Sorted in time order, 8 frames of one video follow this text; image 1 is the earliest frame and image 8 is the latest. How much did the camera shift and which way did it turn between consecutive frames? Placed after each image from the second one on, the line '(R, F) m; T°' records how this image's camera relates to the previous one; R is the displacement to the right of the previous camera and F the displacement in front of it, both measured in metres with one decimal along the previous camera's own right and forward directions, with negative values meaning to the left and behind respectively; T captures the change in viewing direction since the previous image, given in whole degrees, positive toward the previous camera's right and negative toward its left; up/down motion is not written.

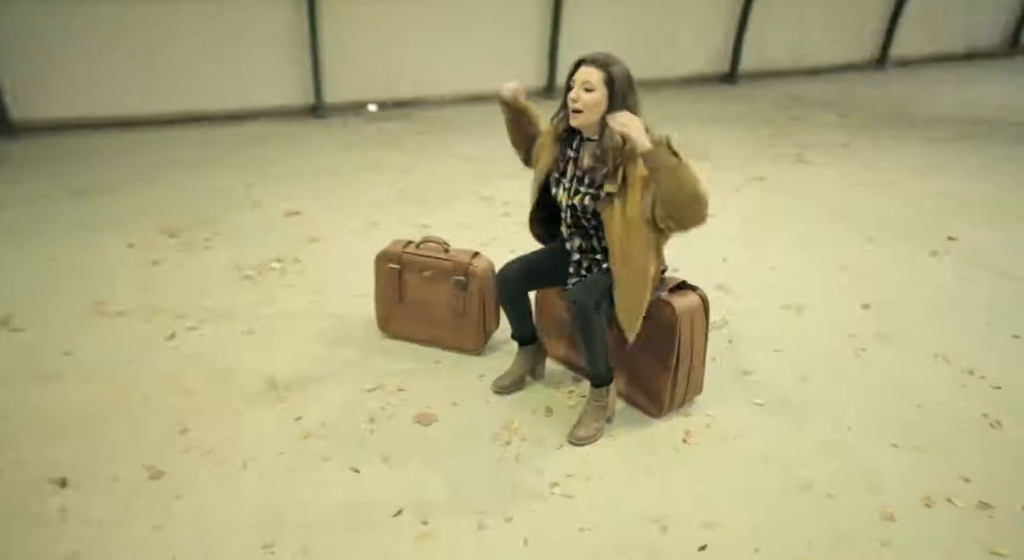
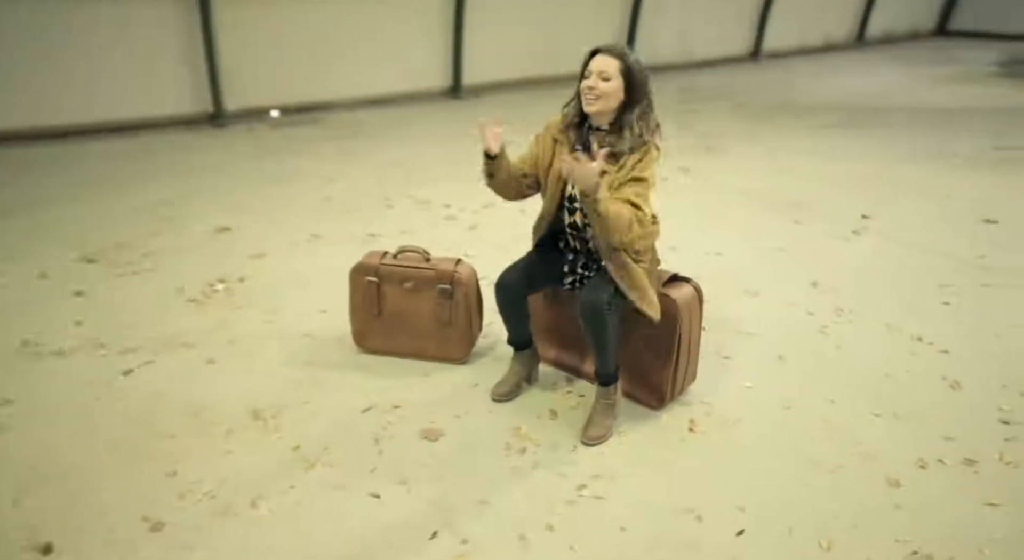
(-0.3, 0.0) m; +9°
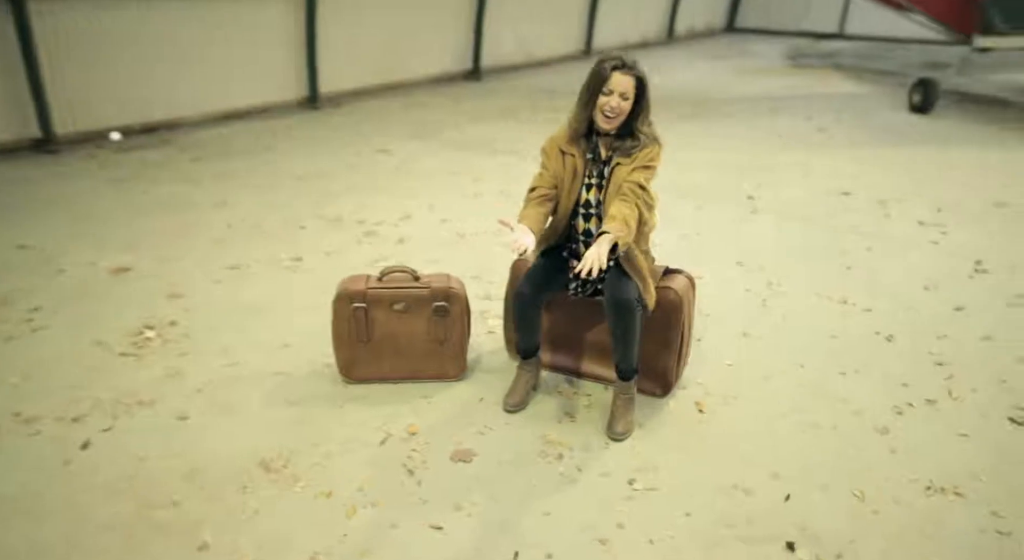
(-0.4, +0.1) m; +14°
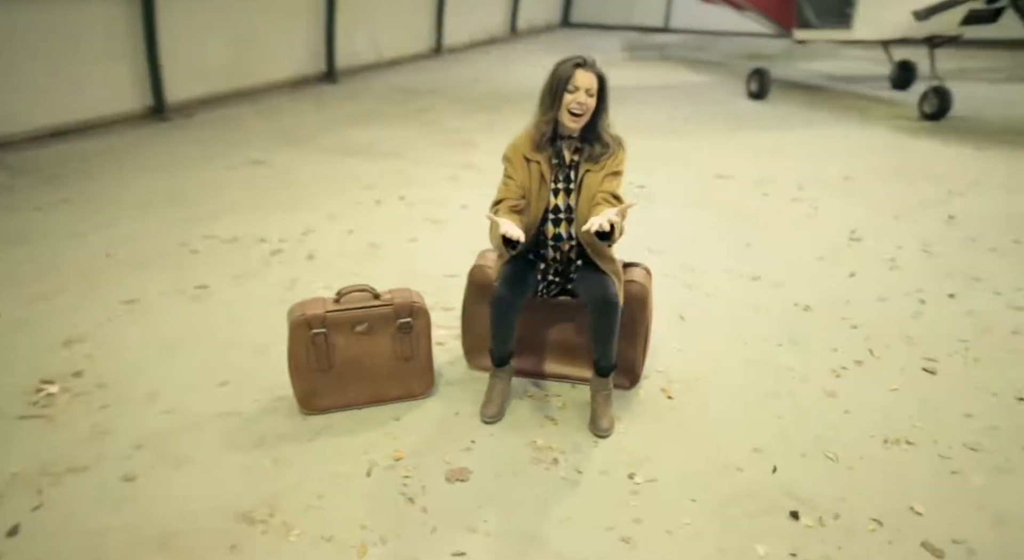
(-0.3, +0.1) m; +12°
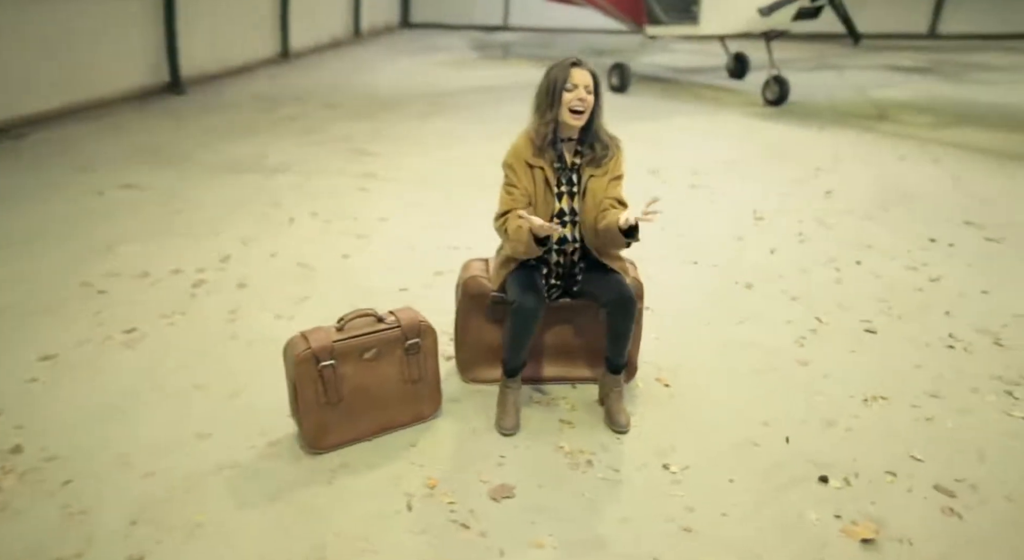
(-0.4, +0.1) m; +12°
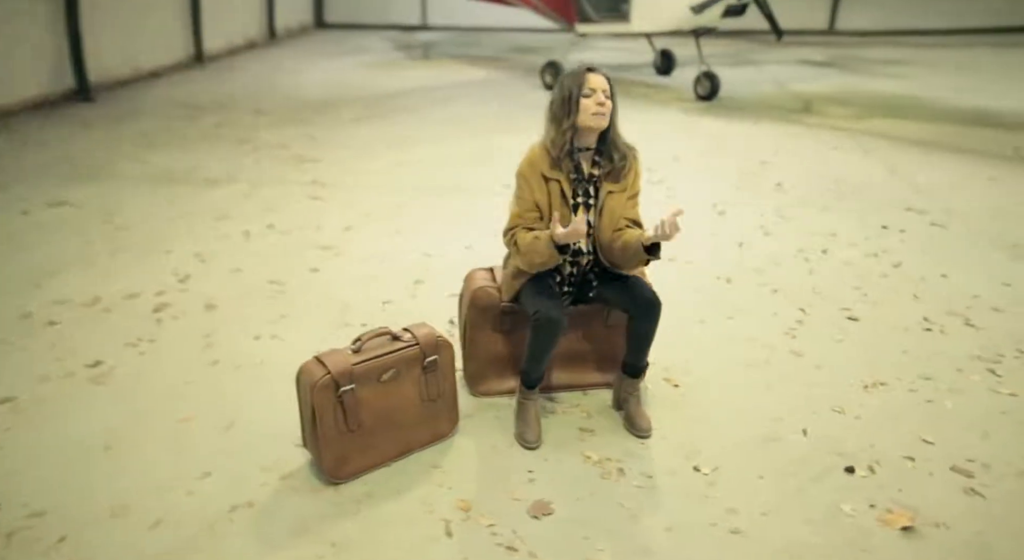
(-0.2, +0.1) m; +6°
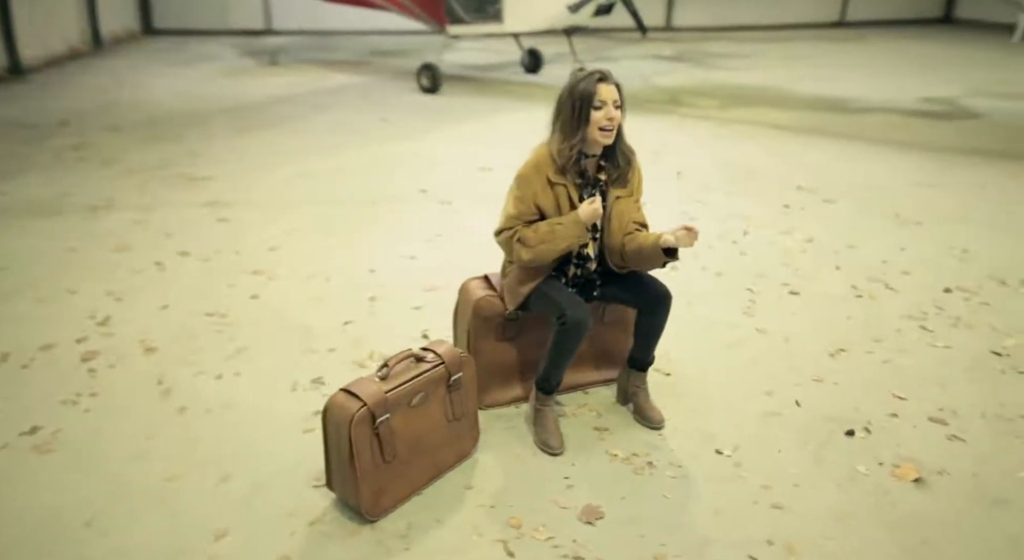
(-0.4, +0.1) m; +11°
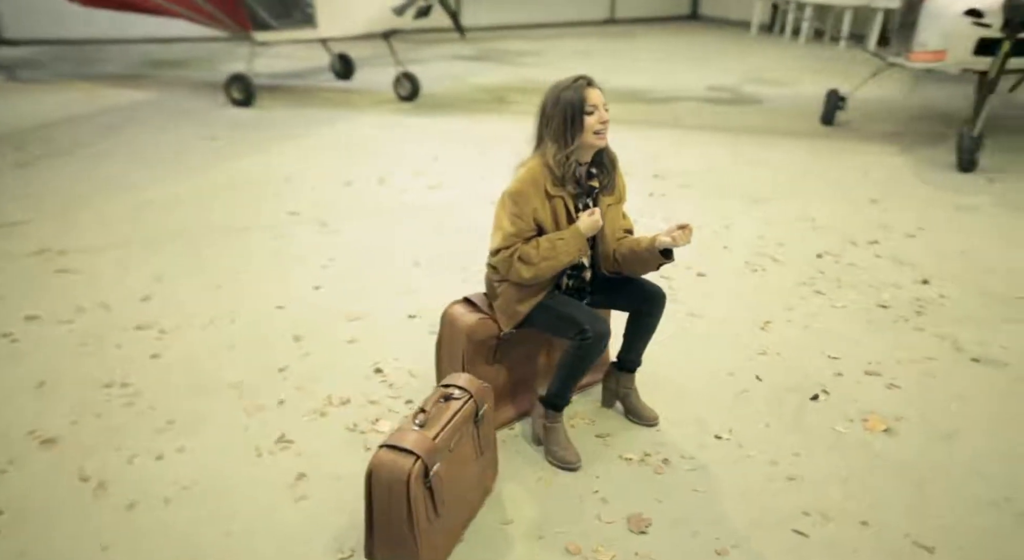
(-0.4, +0.1) m; +16°
